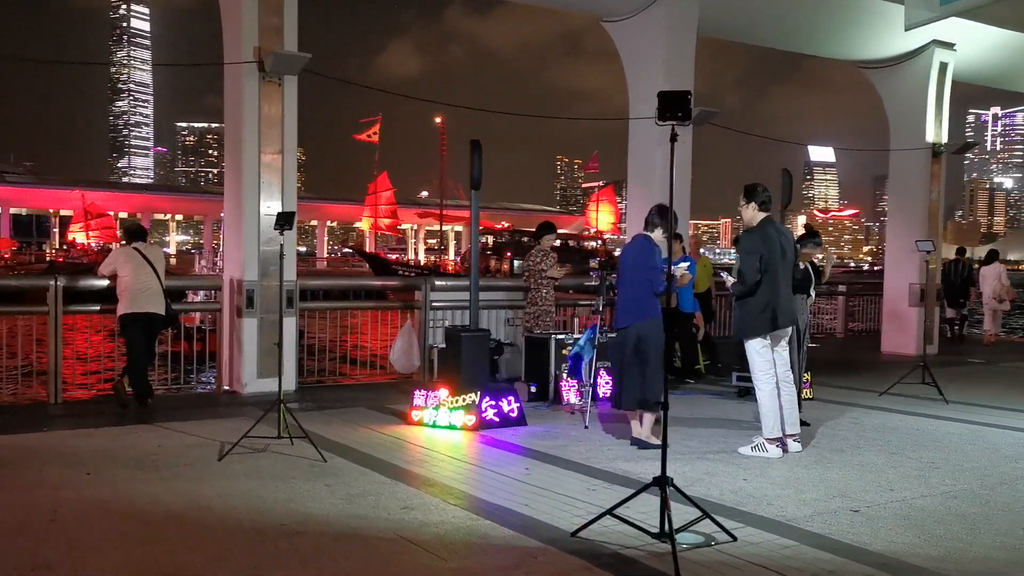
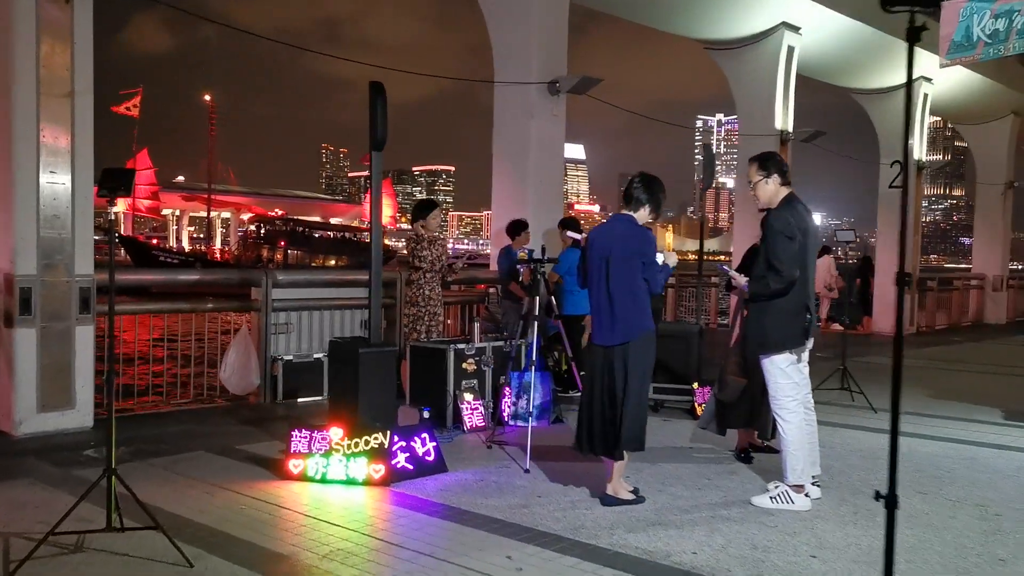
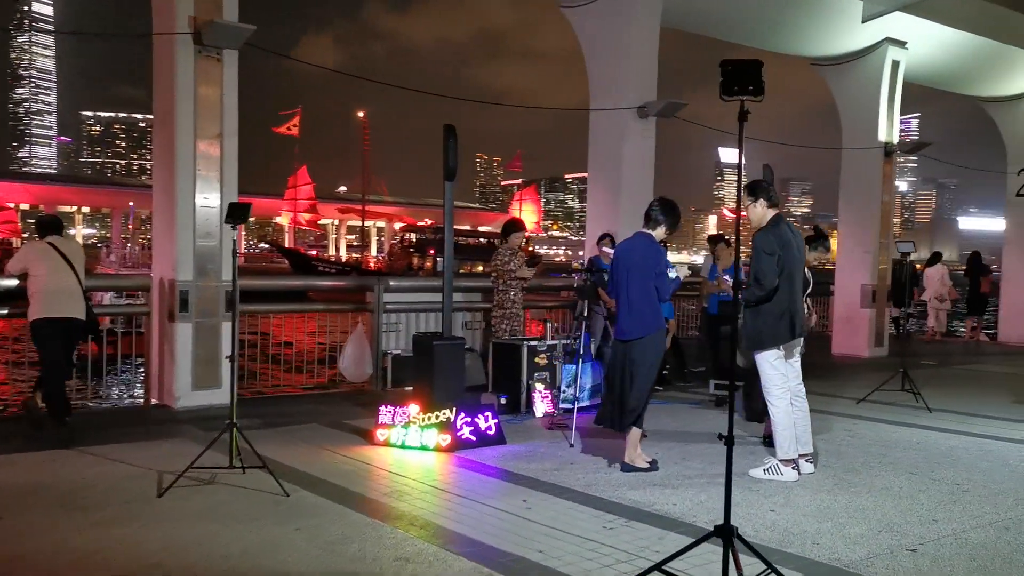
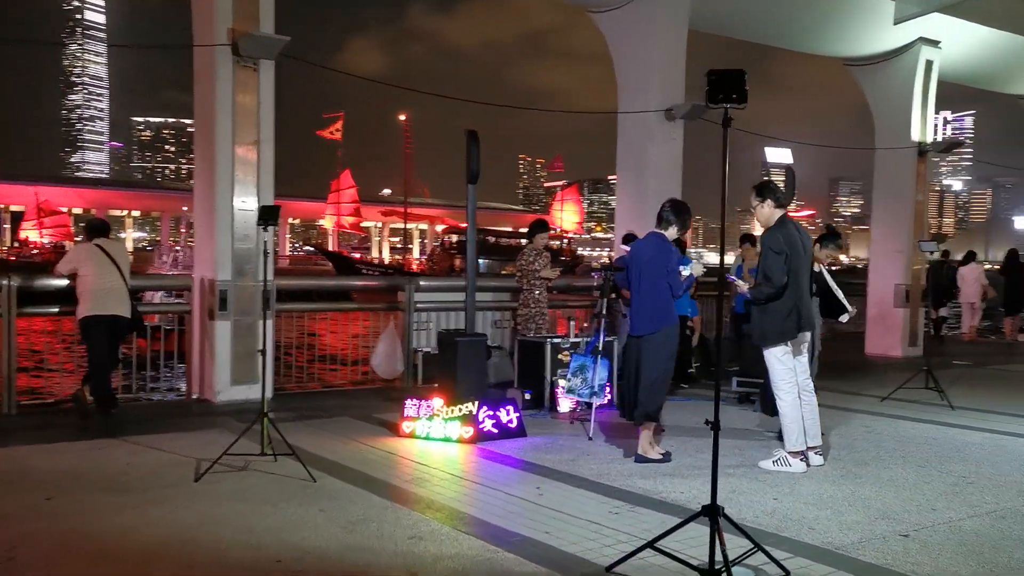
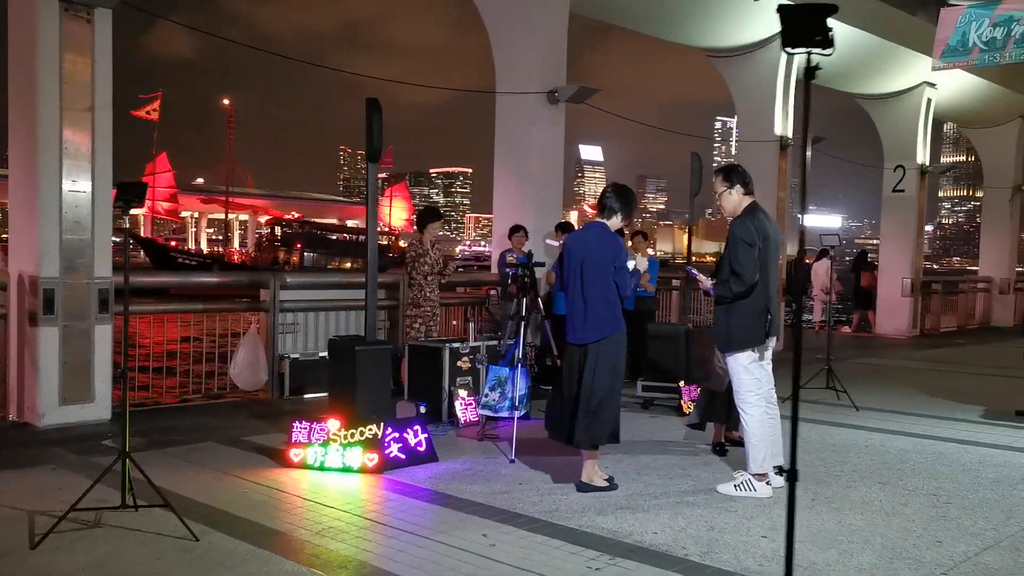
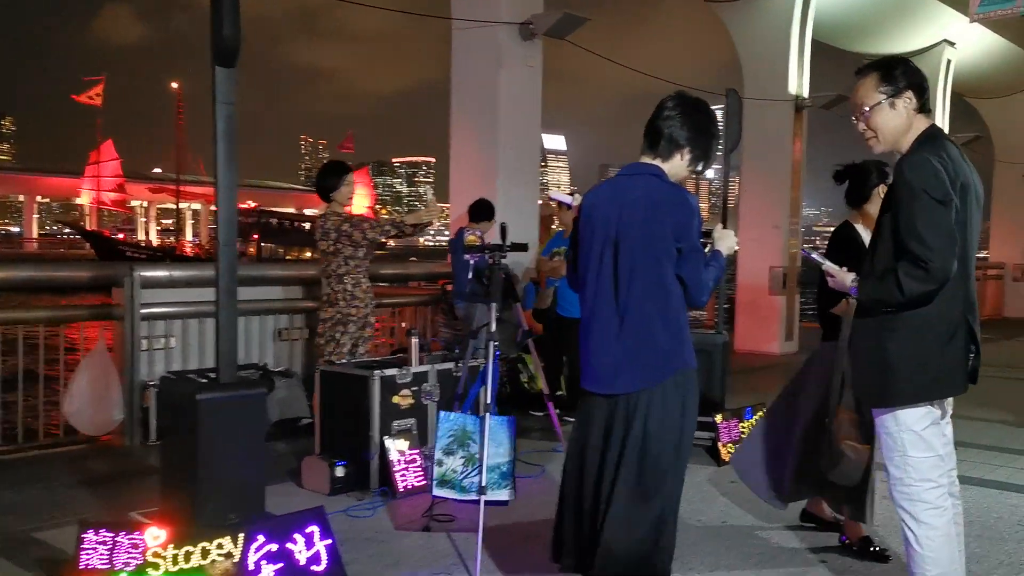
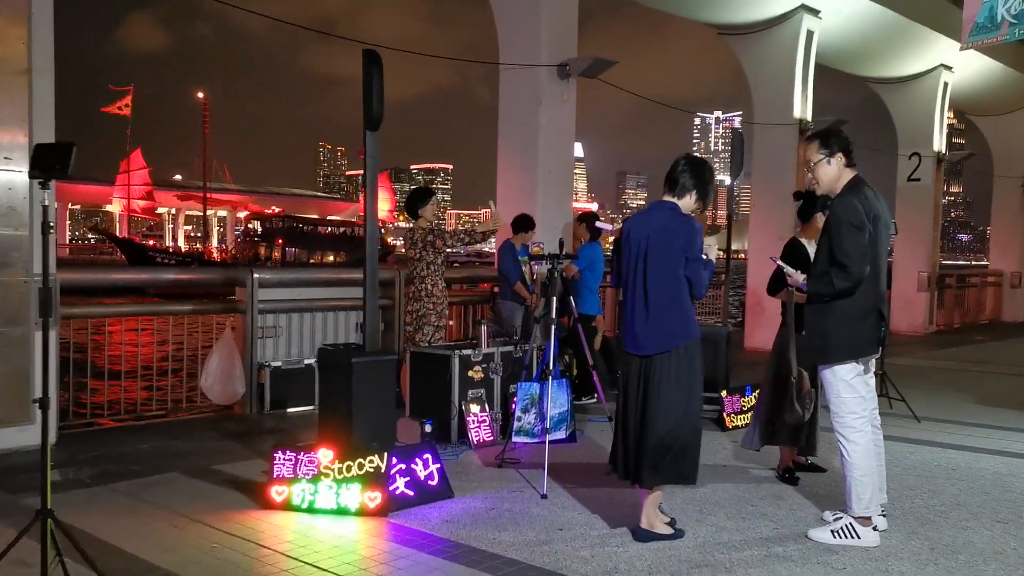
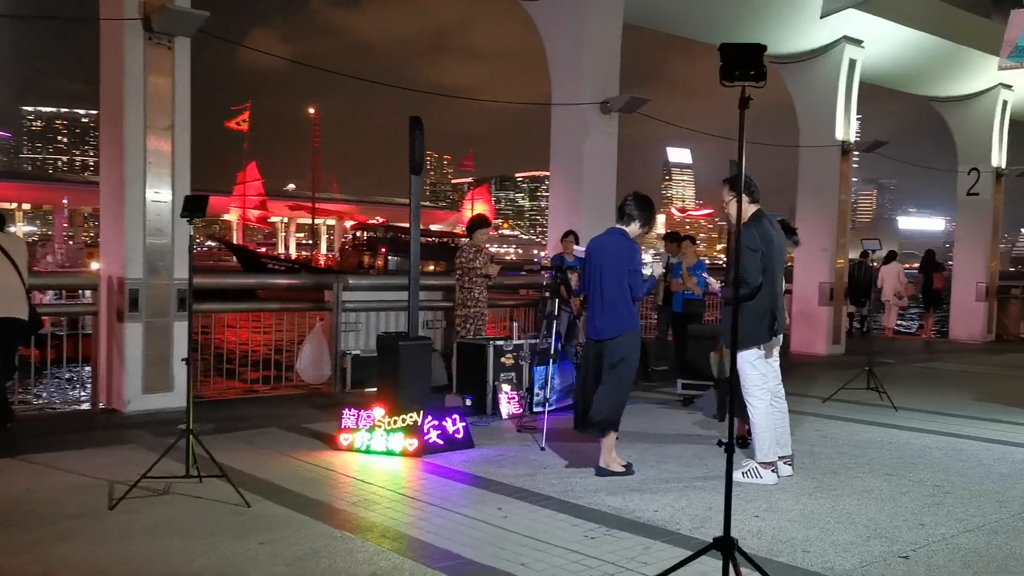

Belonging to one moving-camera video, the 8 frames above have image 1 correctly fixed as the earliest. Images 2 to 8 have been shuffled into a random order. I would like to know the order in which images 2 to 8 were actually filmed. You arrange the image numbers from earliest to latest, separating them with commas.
4, 3, 8, 5, 2, 7, 6
